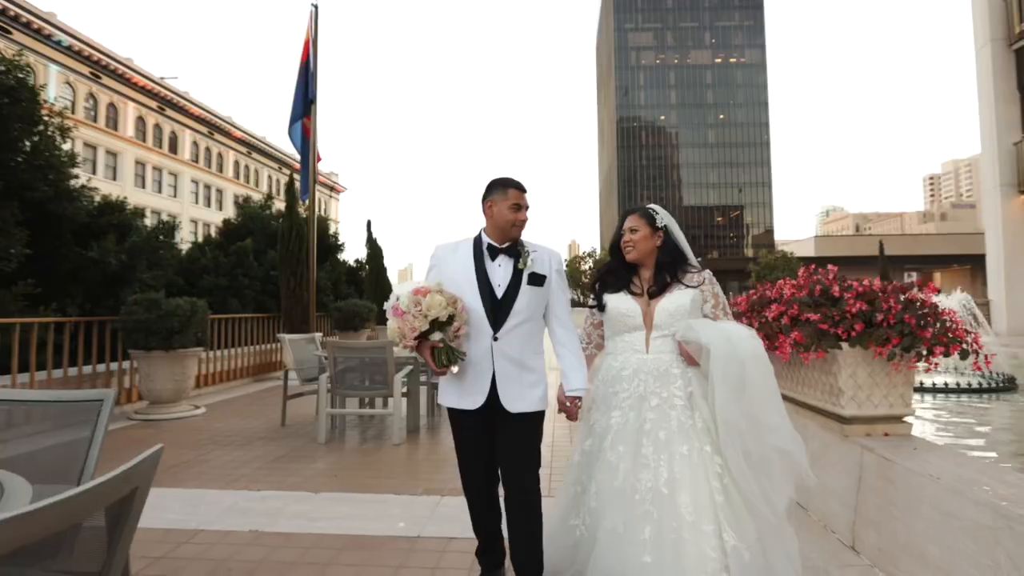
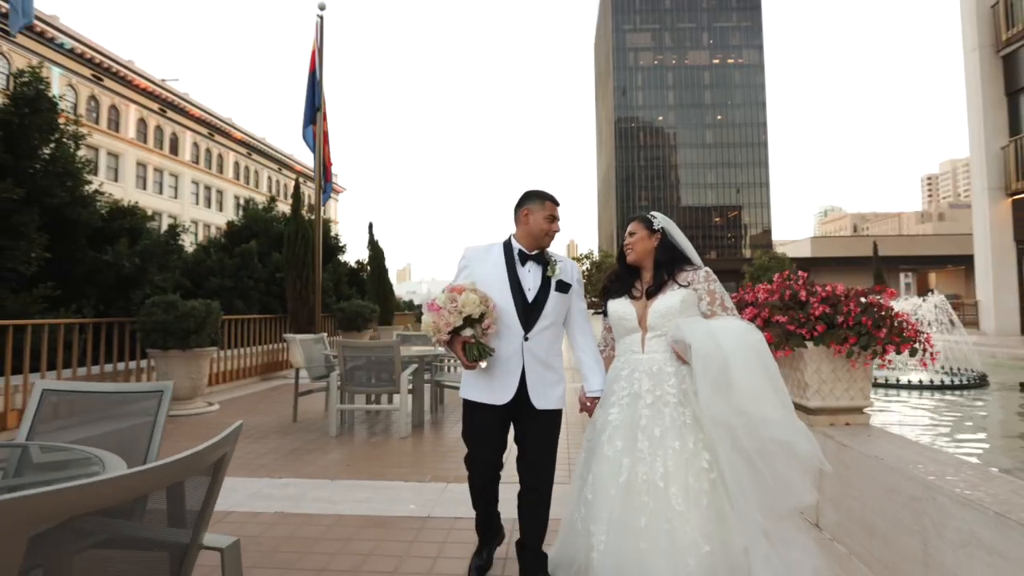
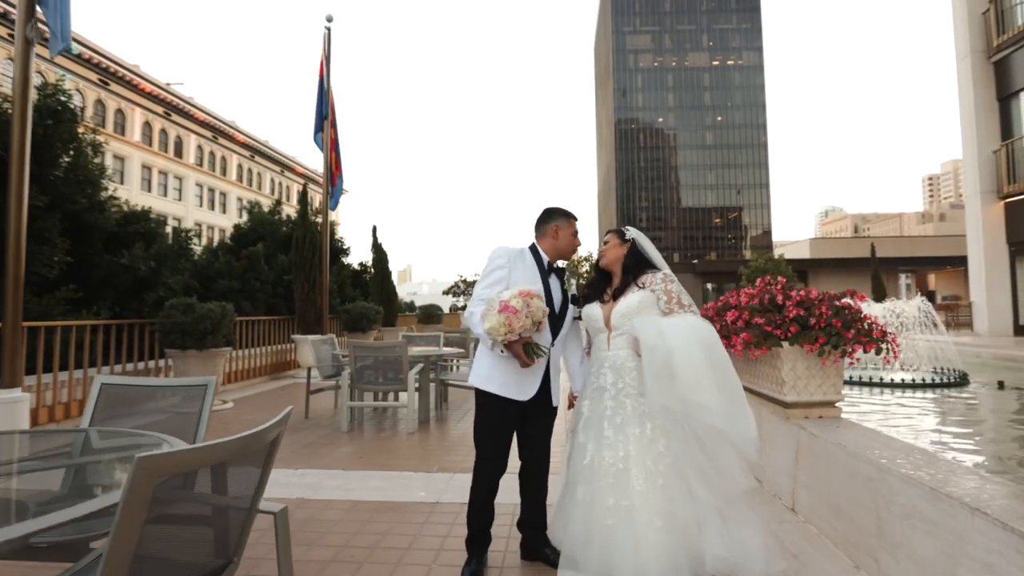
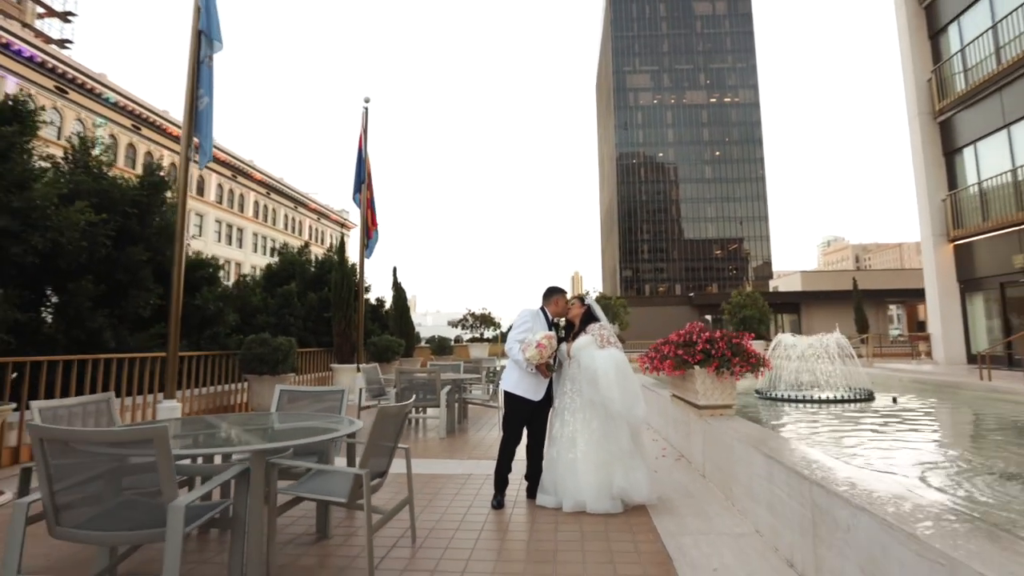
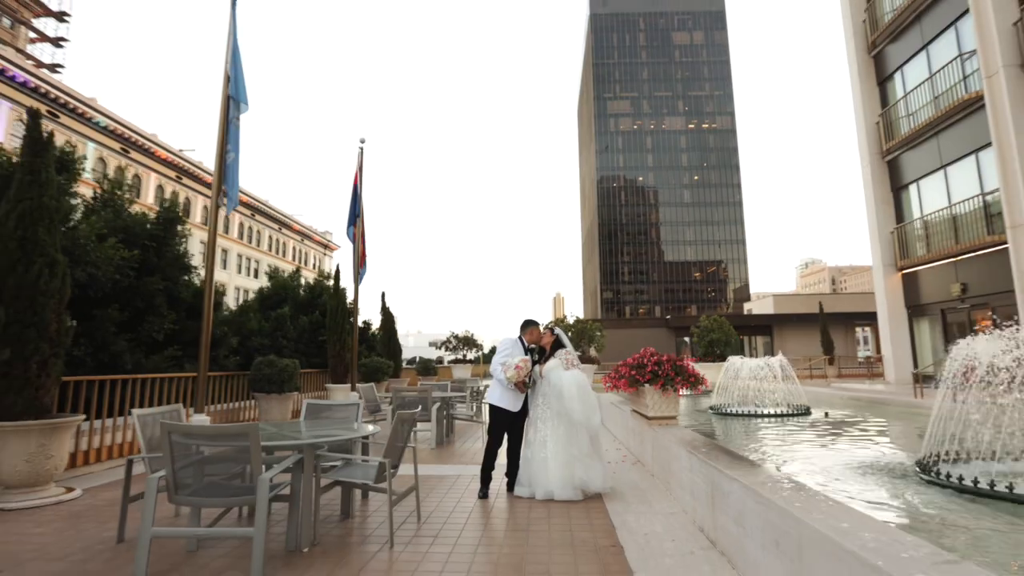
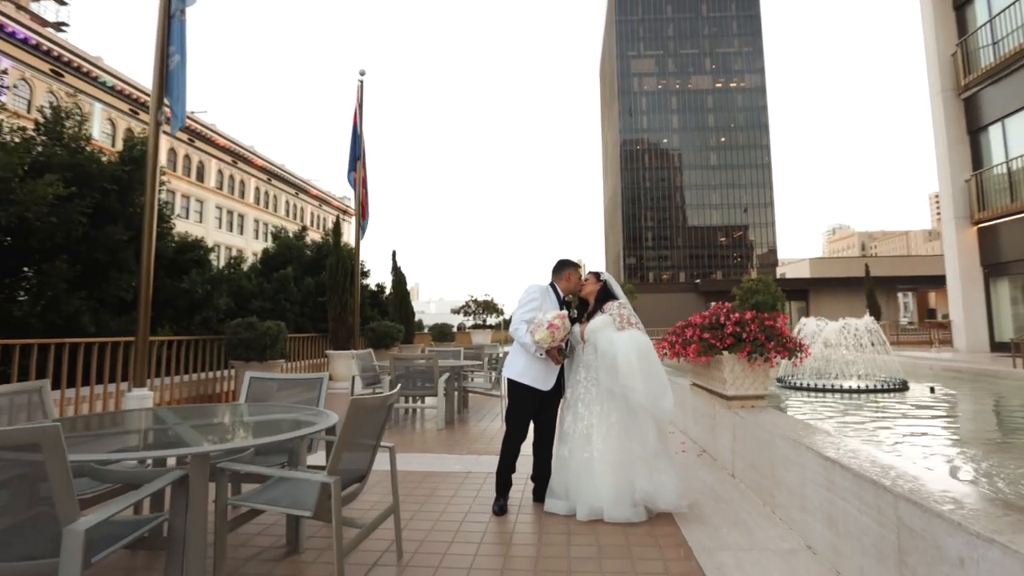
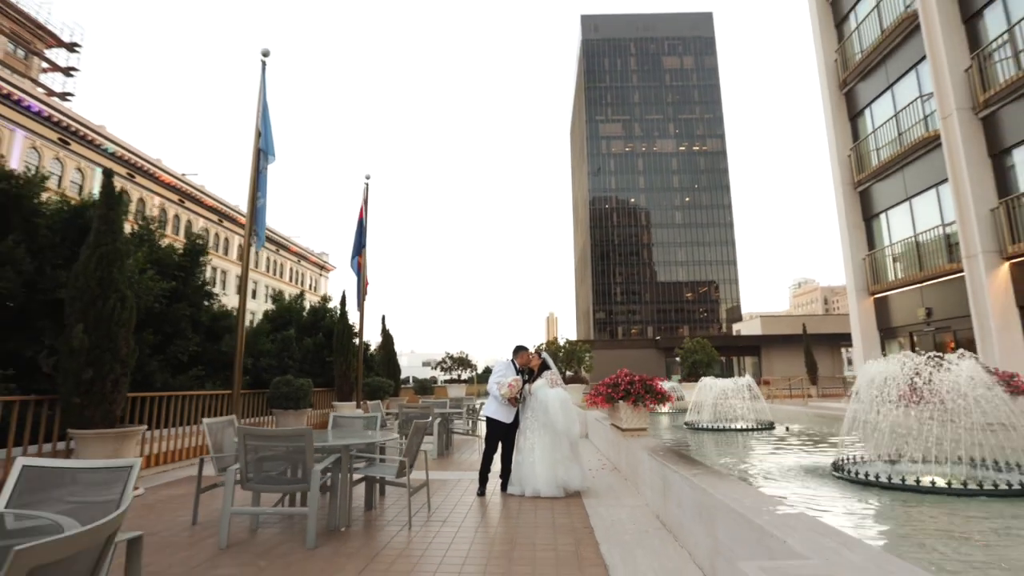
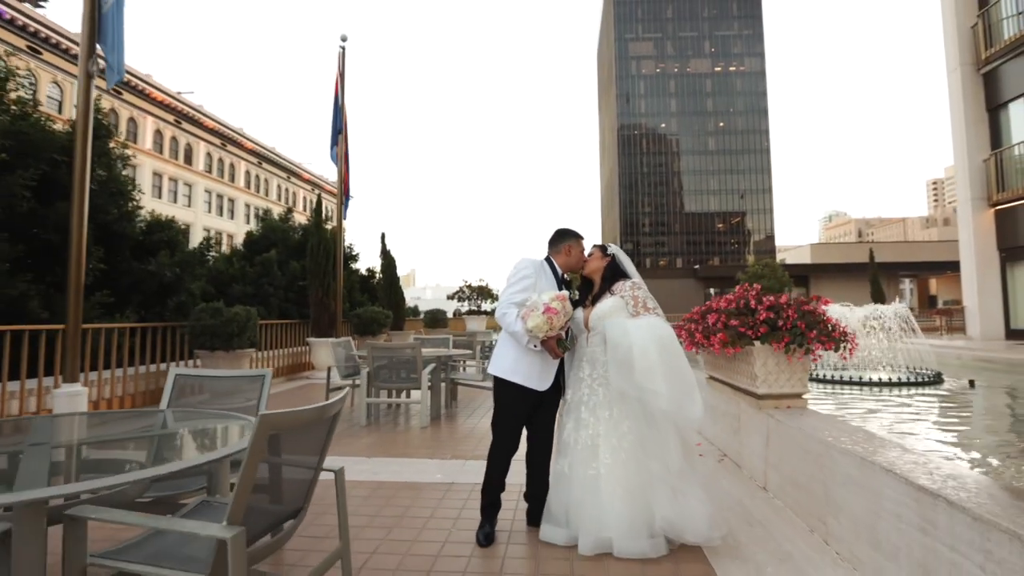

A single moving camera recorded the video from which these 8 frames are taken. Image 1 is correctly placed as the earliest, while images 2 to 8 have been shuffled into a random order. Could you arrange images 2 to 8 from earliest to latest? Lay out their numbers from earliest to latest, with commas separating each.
2, 3, 8, 6, 4, 5, 7
